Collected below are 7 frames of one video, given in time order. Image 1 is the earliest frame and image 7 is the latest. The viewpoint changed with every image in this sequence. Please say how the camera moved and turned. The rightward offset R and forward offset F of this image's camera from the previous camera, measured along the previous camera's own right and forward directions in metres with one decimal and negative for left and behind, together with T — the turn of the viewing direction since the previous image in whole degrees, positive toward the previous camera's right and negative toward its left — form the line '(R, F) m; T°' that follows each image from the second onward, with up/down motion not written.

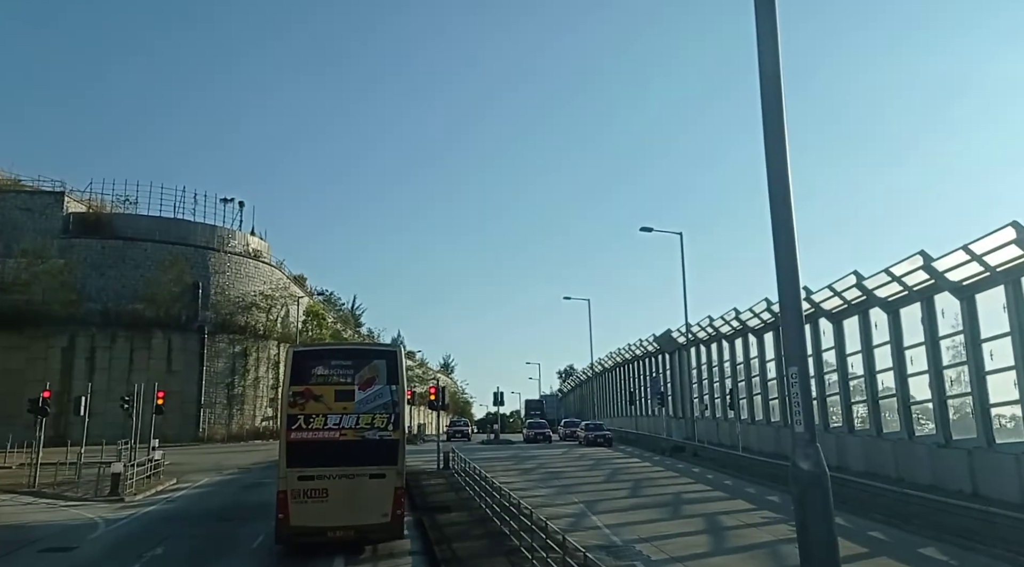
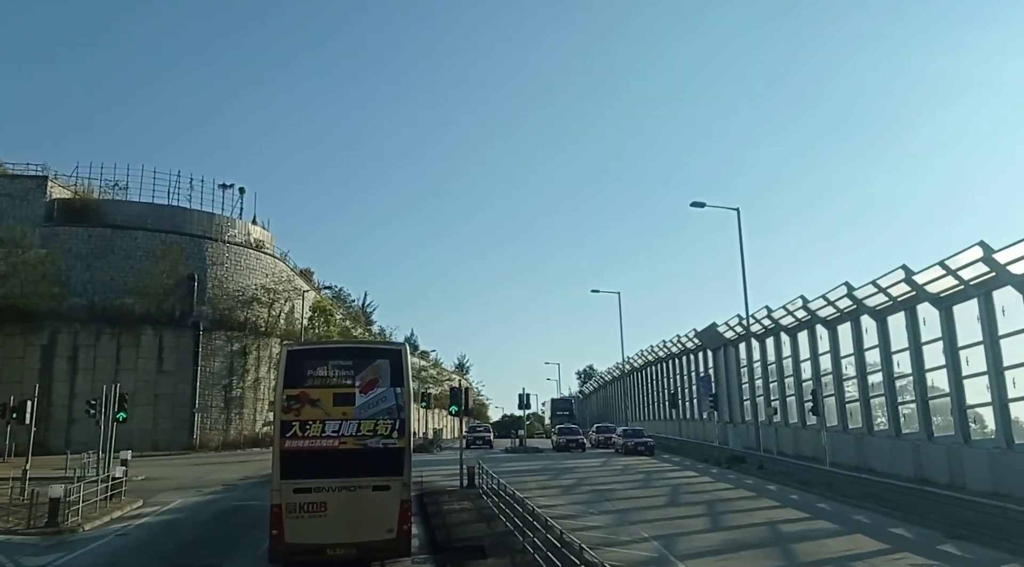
(-0.8, +5.2) m; -1°
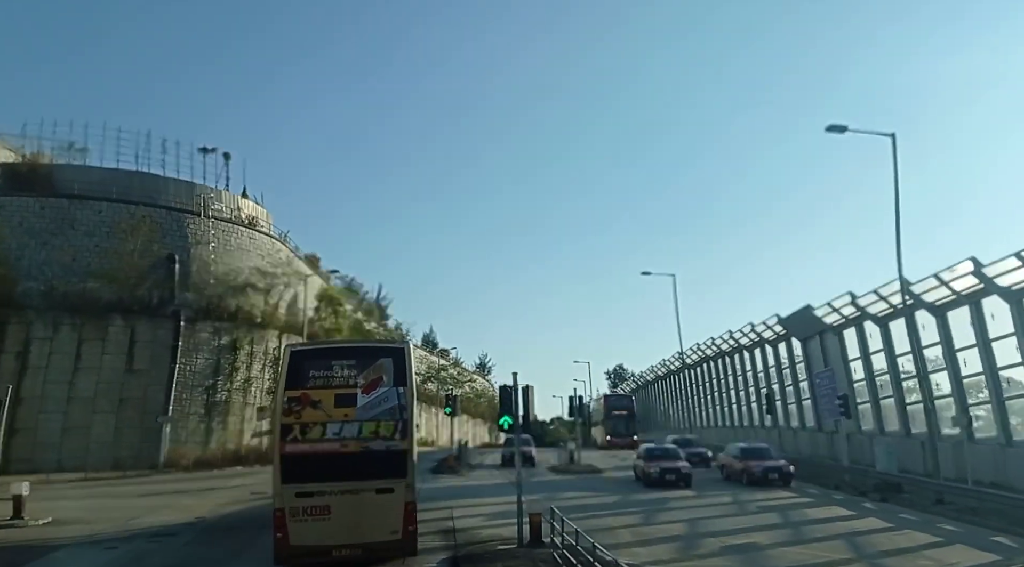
(-1.4, +9.2) m; -1°
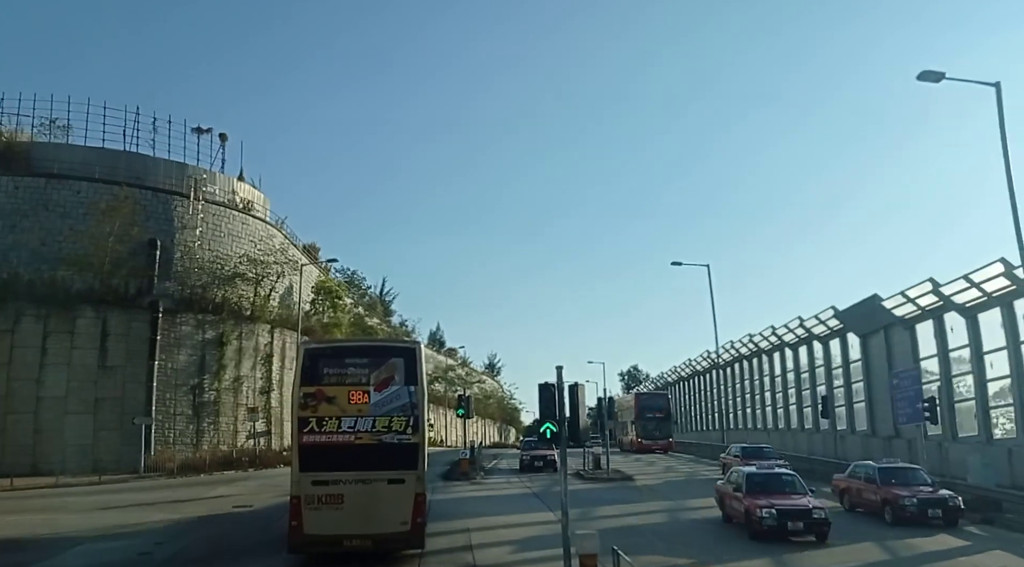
(-0.6, +3.9) m; -1°
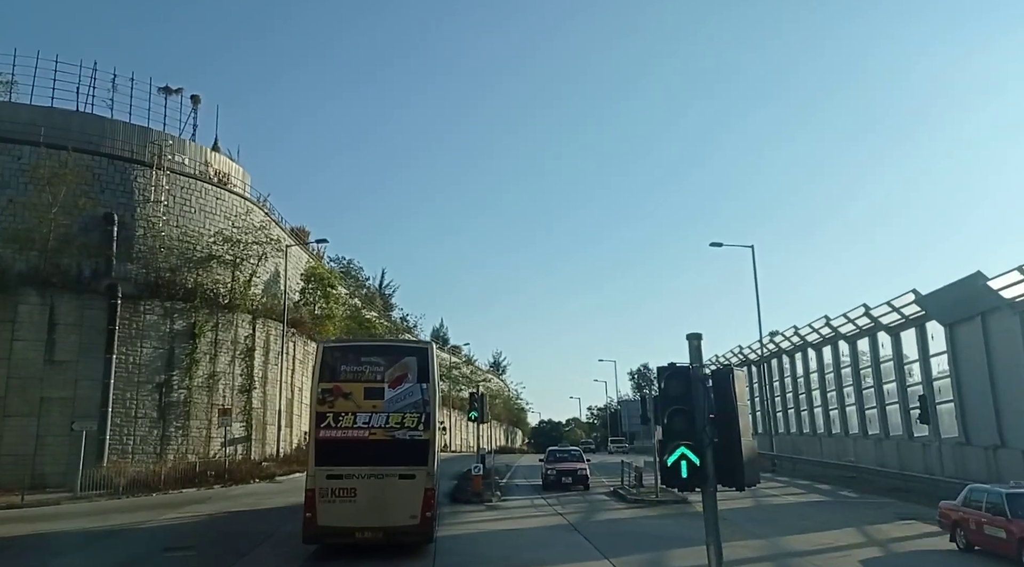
(-0.7, +5.8) m; 0°
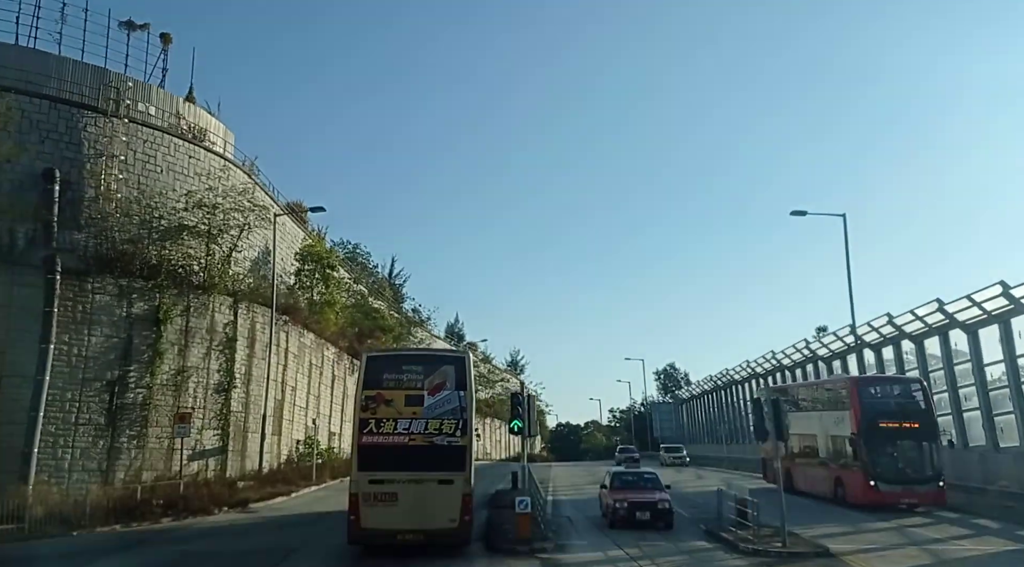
(-1.1, +7.2) m; -1°
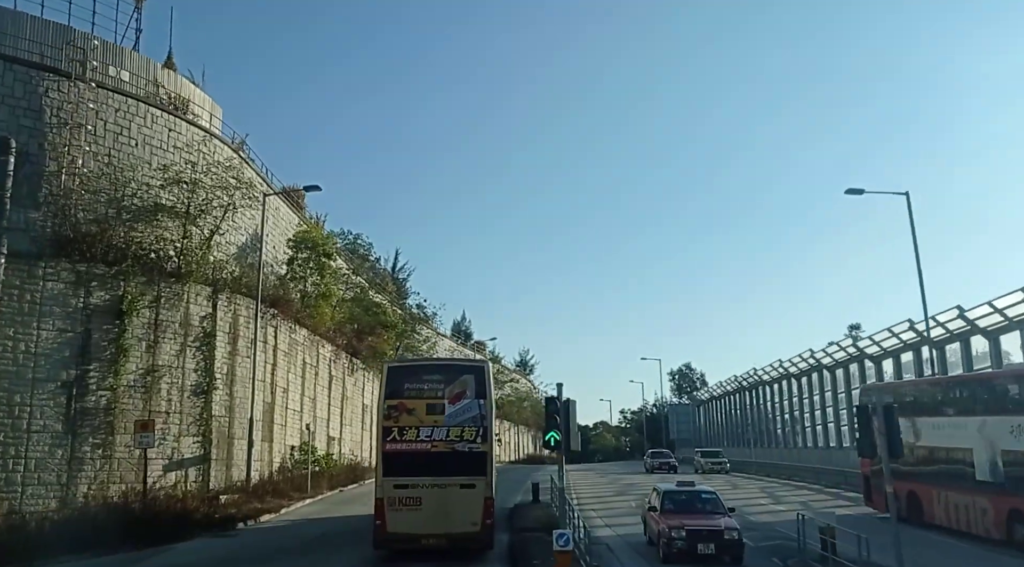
(-0.5, +3.6) m; 0°
